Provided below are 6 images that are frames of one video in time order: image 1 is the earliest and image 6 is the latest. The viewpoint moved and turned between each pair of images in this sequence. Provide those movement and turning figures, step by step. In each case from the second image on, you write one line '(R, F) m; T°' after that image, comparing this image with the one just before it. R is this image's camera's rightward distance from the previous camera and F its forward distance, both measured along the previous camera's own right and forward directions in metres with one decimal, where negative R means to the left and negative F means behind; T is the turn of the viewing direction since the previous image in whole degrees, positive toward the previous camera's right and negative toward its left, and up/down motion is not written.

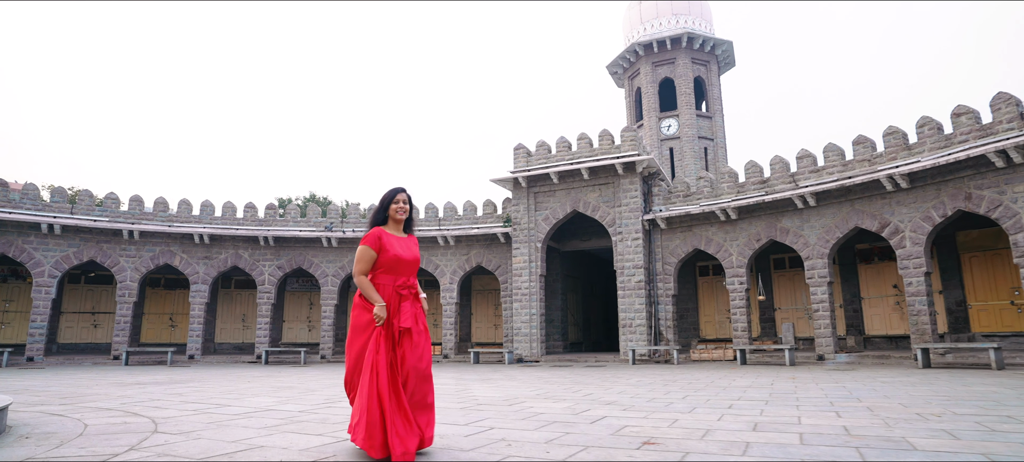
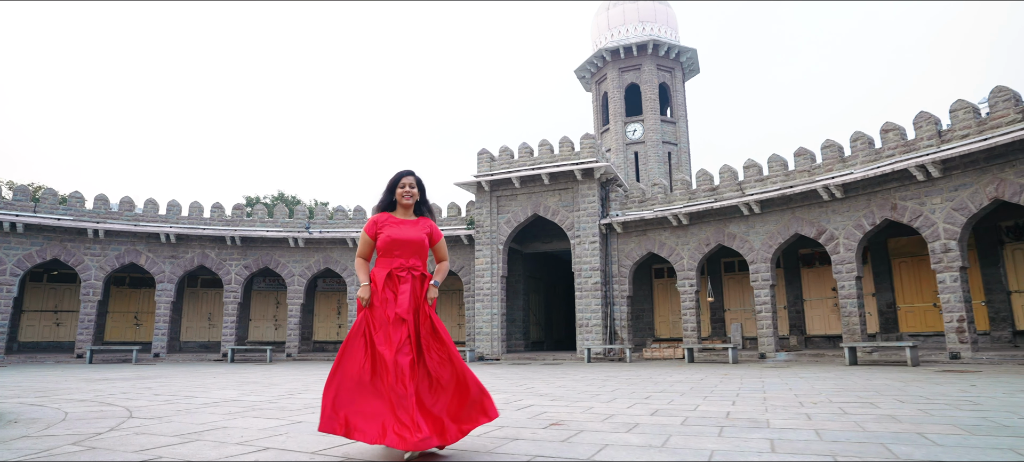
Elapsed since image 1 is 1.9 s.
(+0.3, -0.6) m; +3°
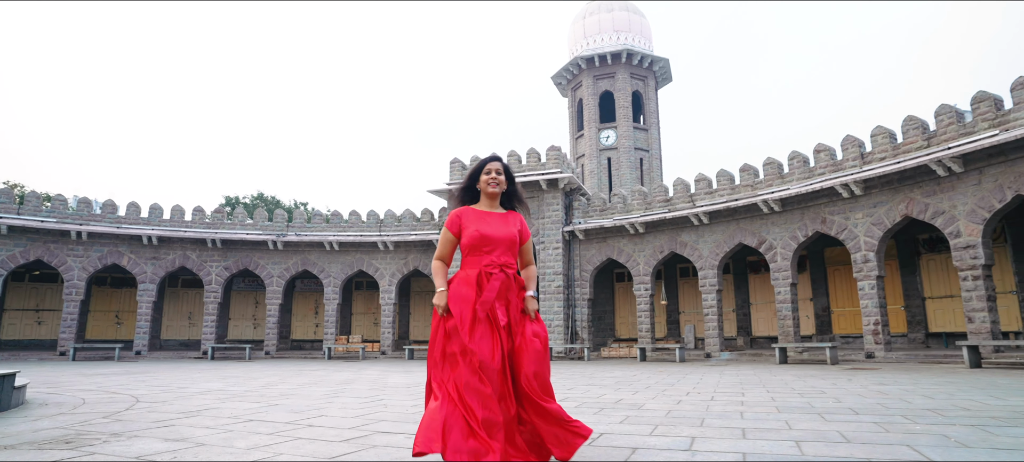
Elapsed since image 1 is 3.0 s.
(+0.4, -1.1) m; +2°
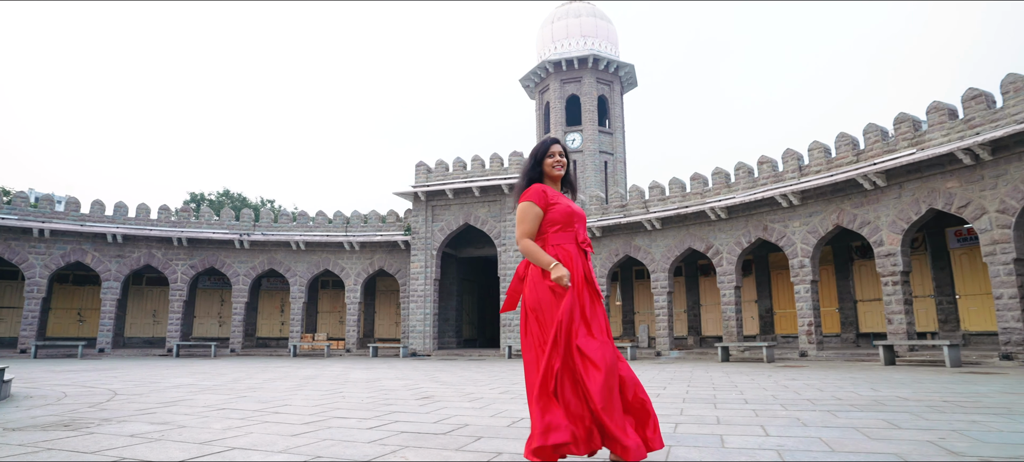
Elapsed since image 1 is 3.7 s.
(+0.2, -0.7) m; +3°
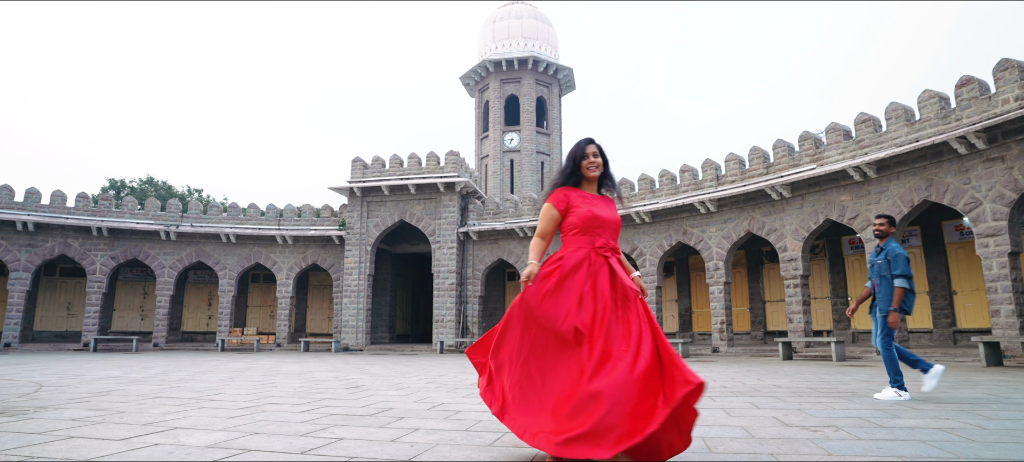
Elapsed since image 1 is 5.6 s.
(+0.1, -0.5) m; +6°
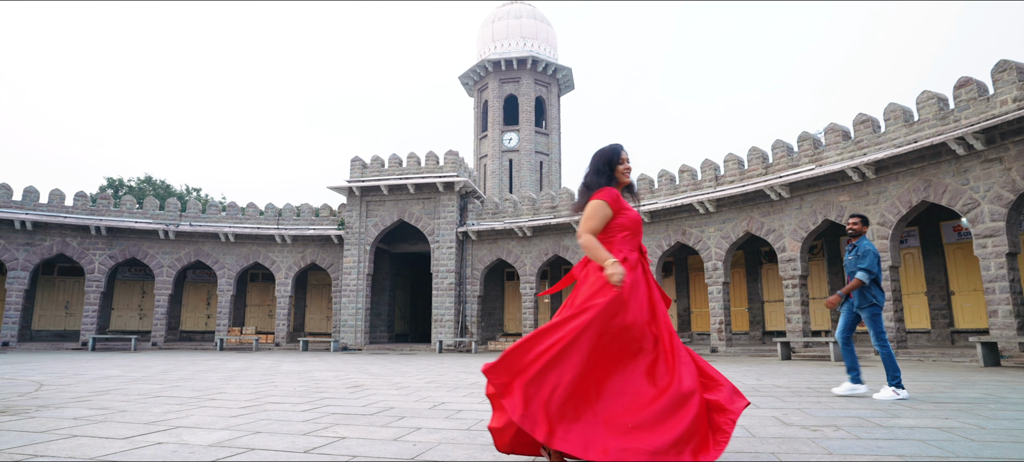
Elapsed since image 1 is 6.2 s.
(0.0, 0.0) m; 0°
